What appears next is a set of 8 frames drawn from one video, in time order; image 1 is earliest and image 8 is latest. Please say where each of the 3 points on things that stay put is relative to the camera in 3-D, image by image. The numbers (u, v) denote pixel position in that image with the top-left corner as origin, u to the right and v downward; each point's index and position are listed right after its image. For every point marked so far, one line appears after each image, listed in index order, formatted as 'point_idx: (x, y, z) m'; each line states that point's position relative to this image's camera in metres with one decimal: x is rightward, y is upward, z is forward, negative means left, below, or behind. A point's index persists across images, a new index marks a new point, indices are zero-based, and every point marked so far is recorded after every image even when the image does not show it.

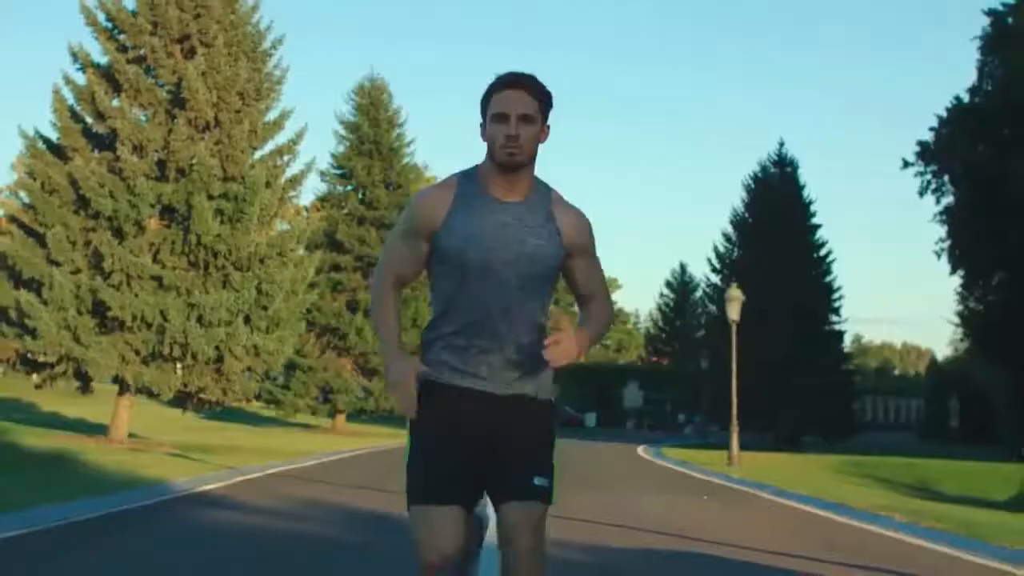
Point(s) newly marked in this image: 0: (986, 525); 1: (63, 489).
0: (+5.8, -2.8, +17.0) m
1: (-5.6, -2.5, +18.1) m
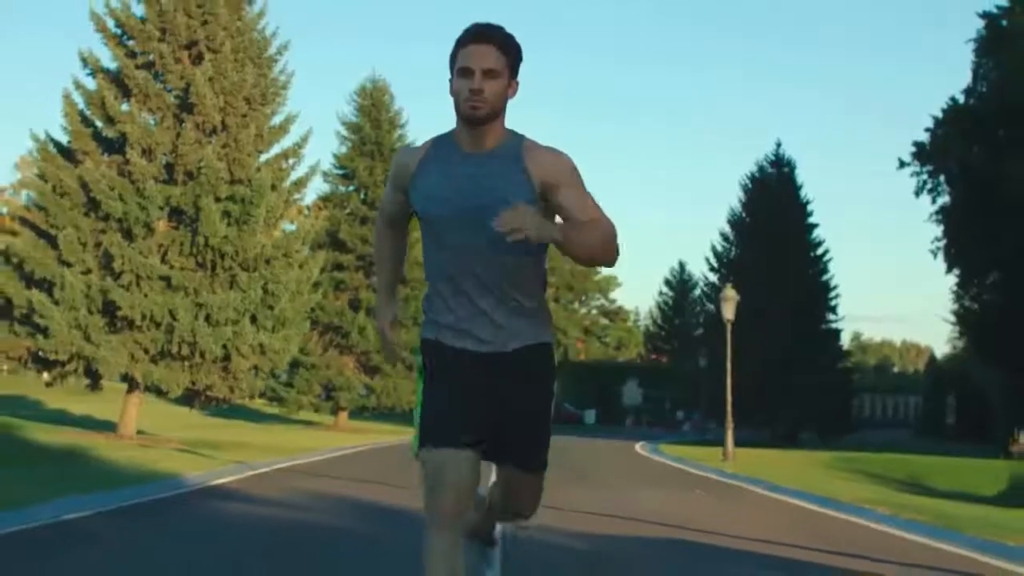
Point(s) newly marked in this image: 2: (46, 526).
0: (+5.8, -2.8, +17.7) m
1: (-5.6, -2.5, +18.8) m
2: (-4.9, -2.5, +15.0) m
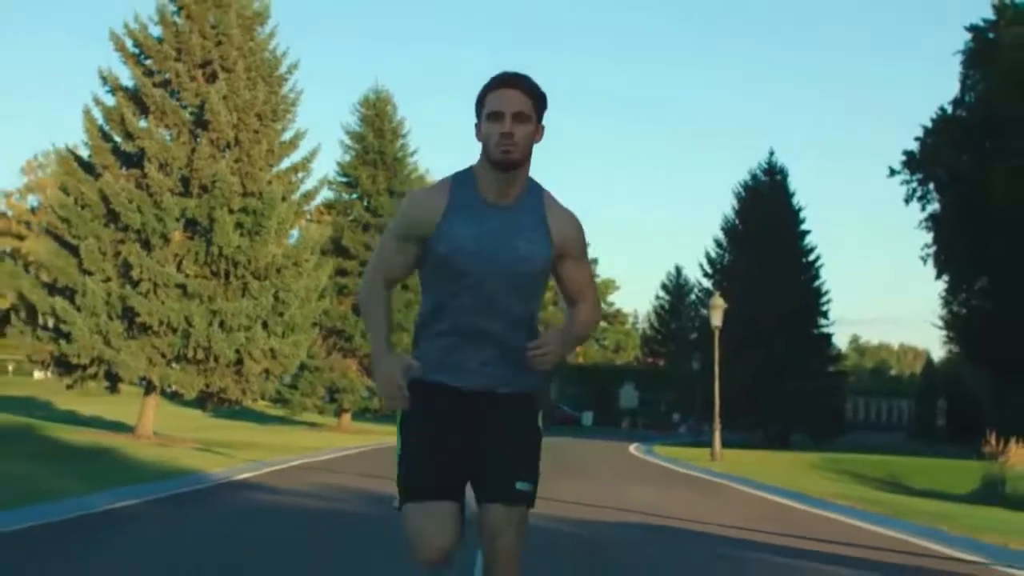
0: (+5.8, -3.0, +19.2) m
1: (-5.6, -2.7, +20.2) m
2: (-4.9, -2.7, +16.5) m
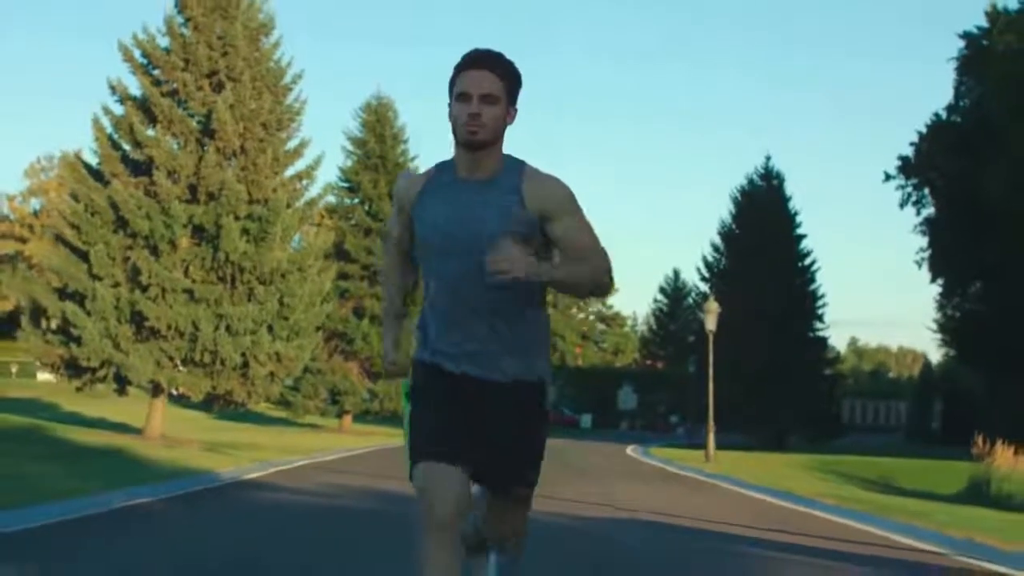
0: (+5.7, -3.1, +20.0) m
1: (-5.6, -2.8, +21.0) m
2: (-4.9, -2.7, +17.2) m
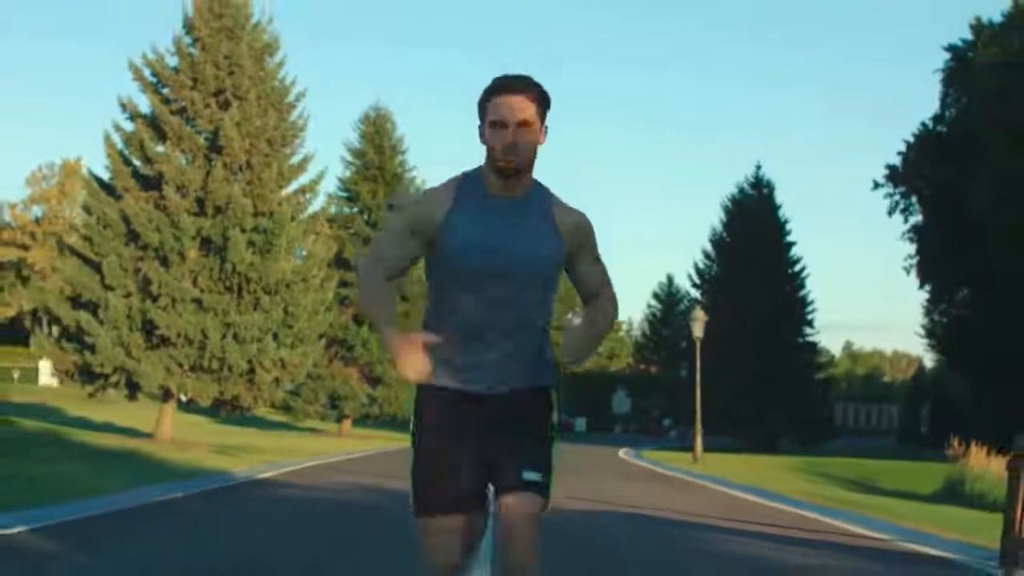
0: (+5.7, -3.3, +21.3) m
1: (-5.7, -3.0, +22.3) m
2: (-5.0, -2.9, +18.5) m
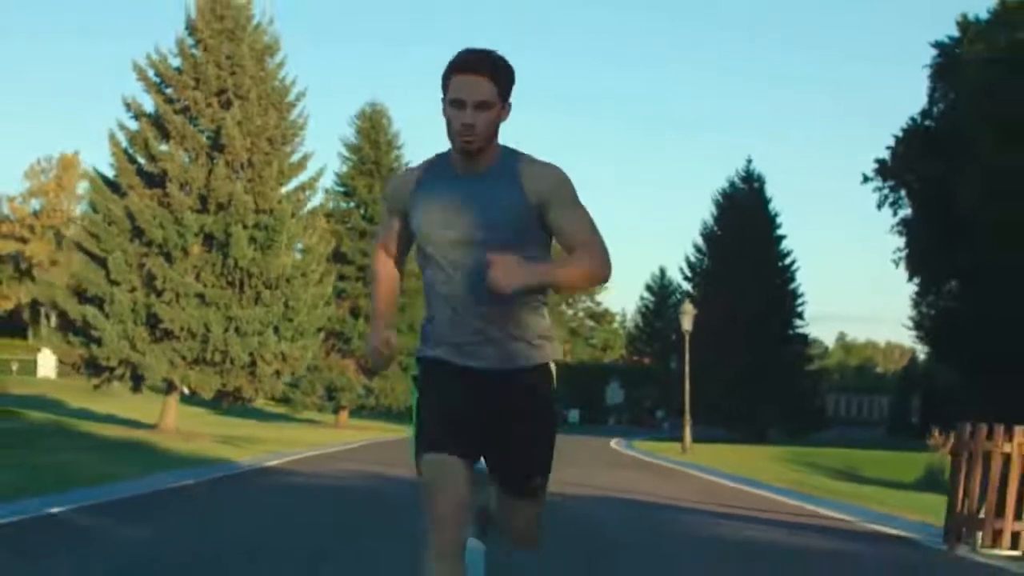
0: (+5.6, -3.2, +22.3) m
1: (-5.8, -2.9, +23.2) m
2: (-5.1, -2.9, +19.5) m
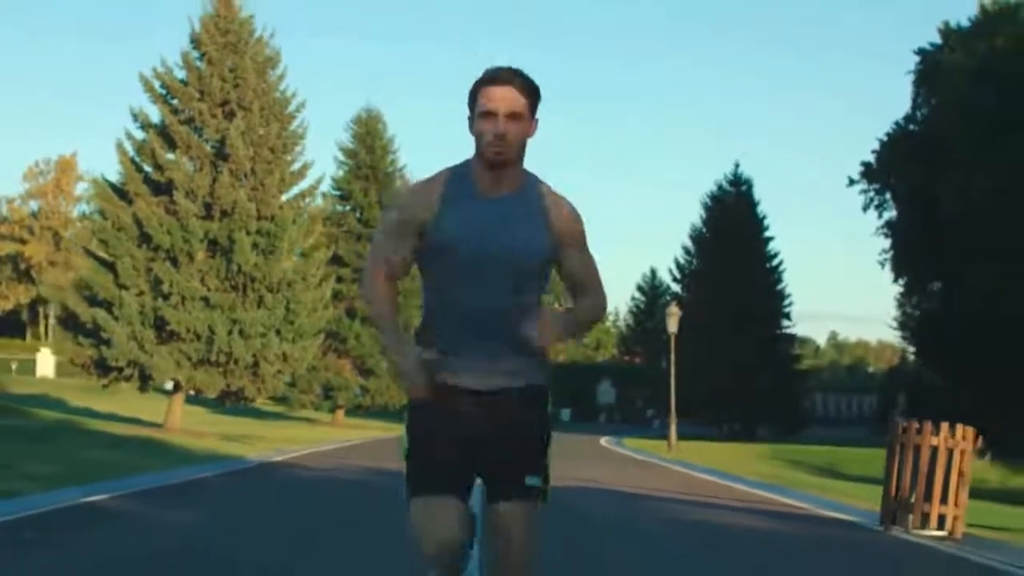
0: (+5.4, -3.3, +23.7) m
1: (-6.0, -3.0, +24.6) m
2: (-5.2, -3.0, +20.9) m
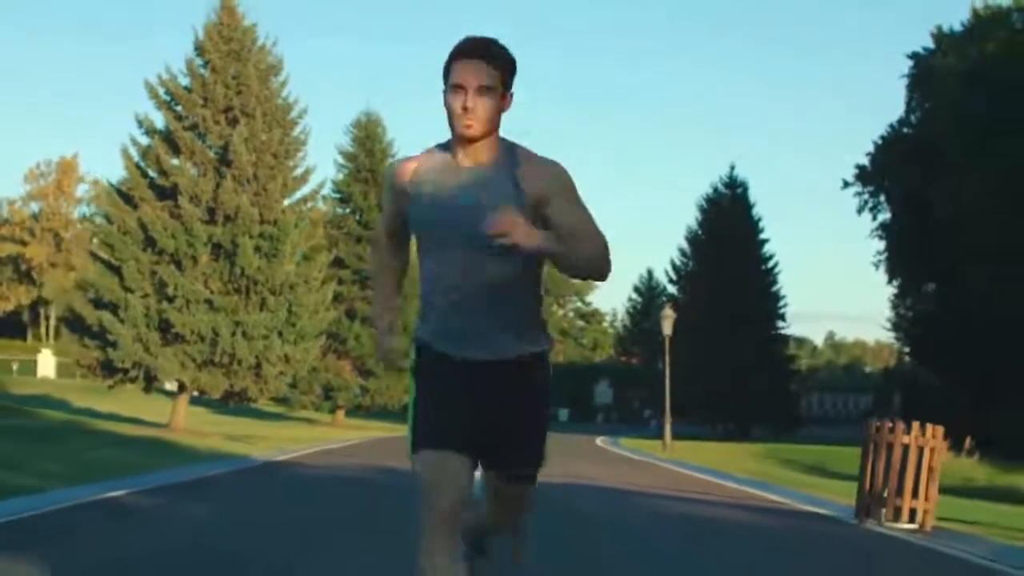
0: (+5.4, -3.4, +24.4) m
1: (-6.0, -3.1, +25.3) m
2: (-5.2, -3.0, +21.5) m
